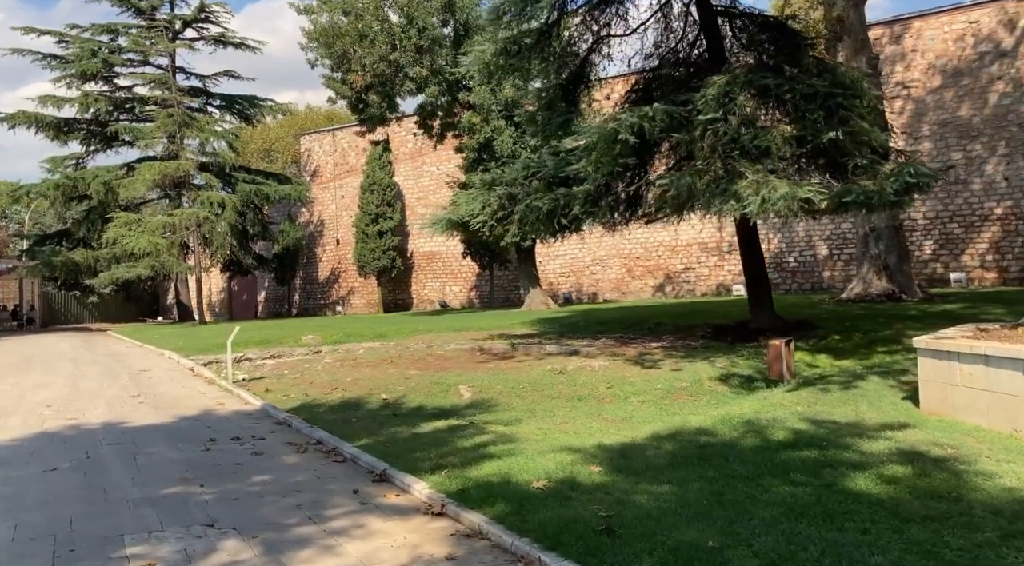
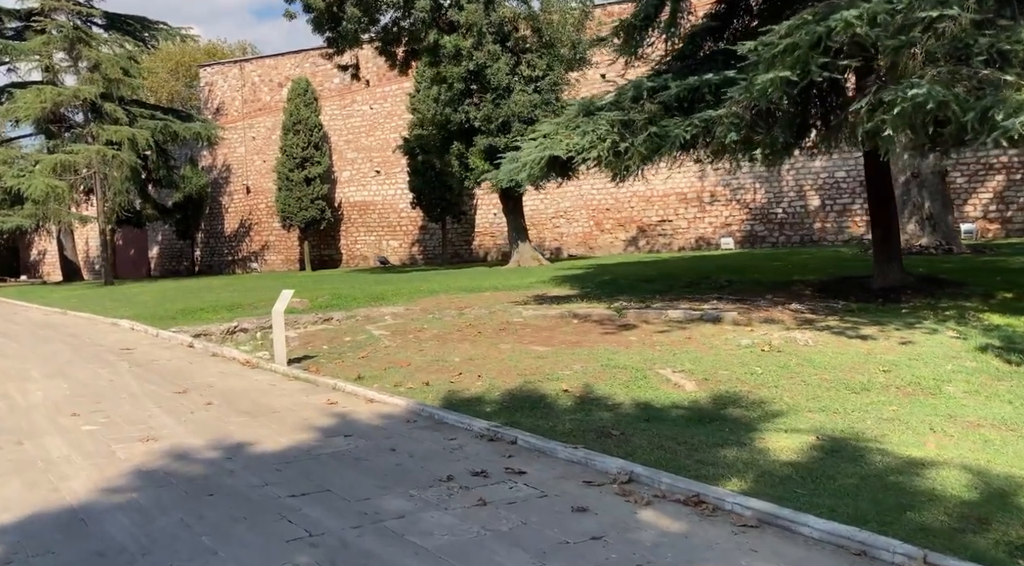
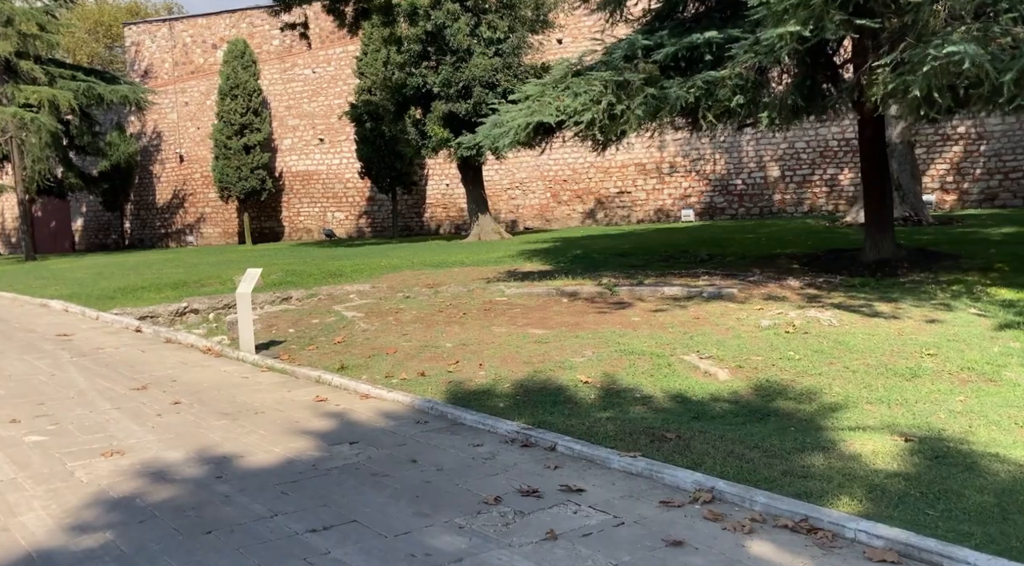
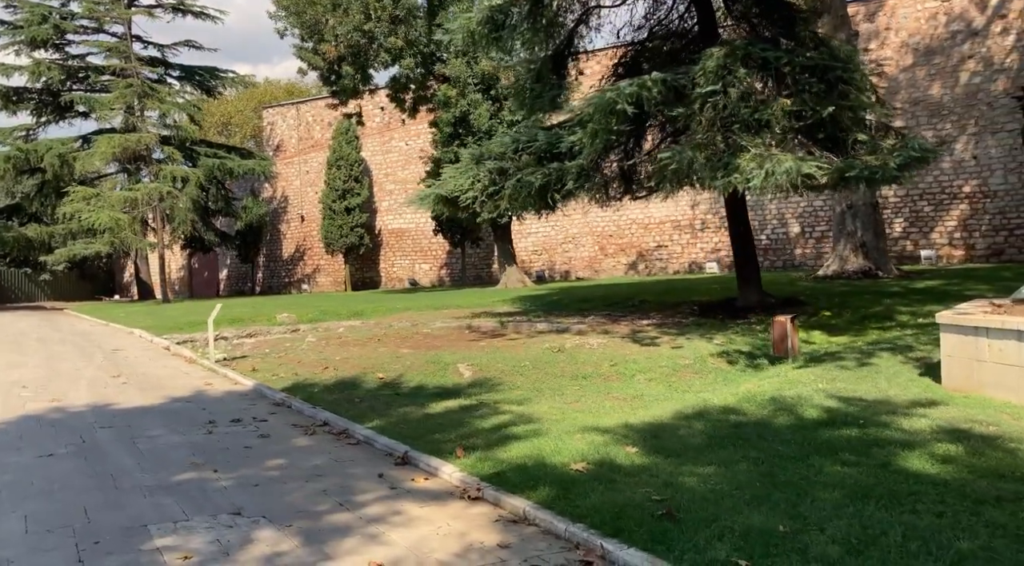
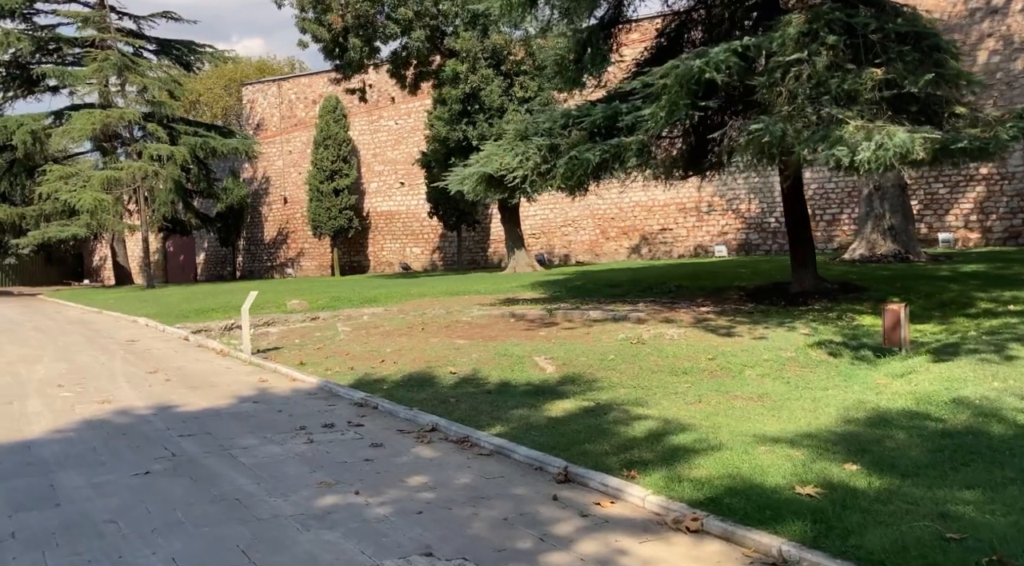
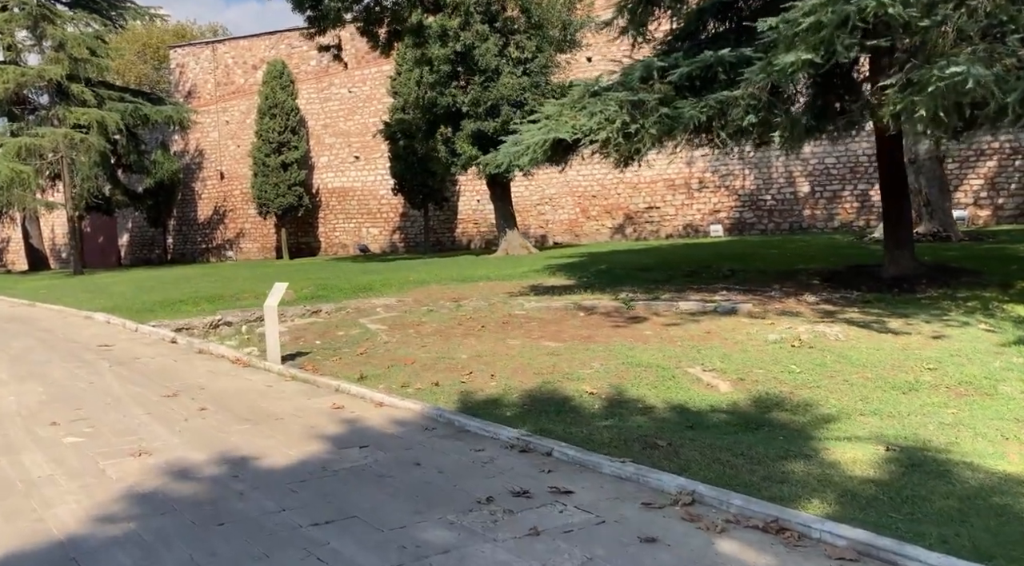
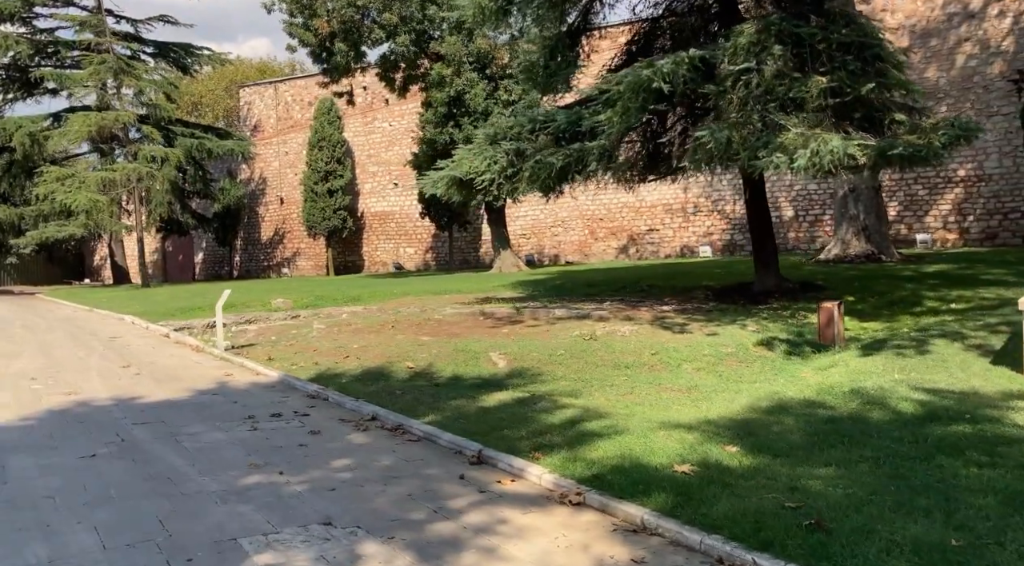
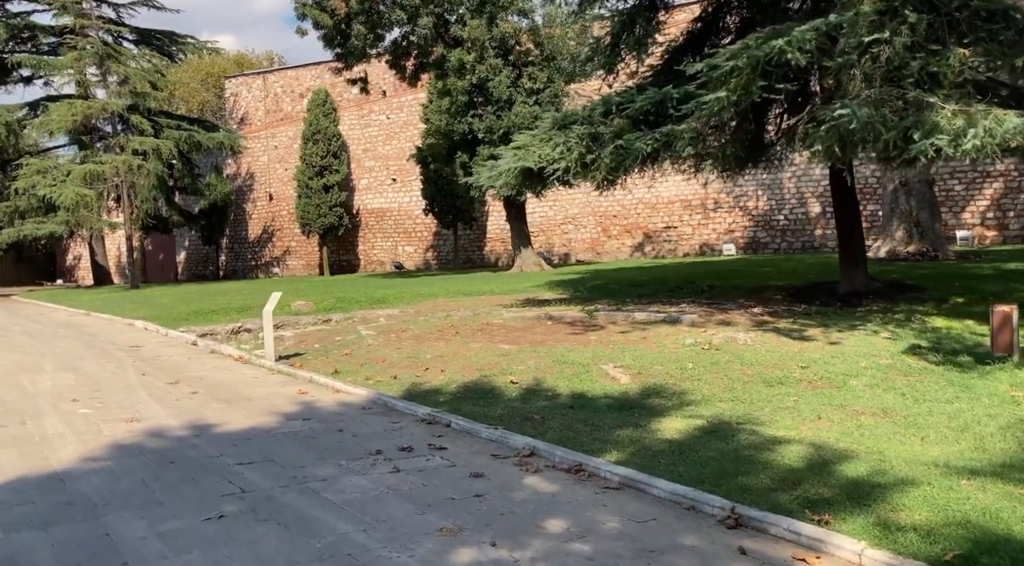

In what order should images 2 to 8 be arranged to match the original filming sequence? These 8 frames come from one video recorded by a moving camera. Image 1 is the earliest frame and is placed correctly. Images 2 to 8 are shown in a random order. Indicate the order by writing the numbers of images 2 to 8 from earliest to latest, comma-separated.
4, 7, 5, 8, 2, 6, 3
